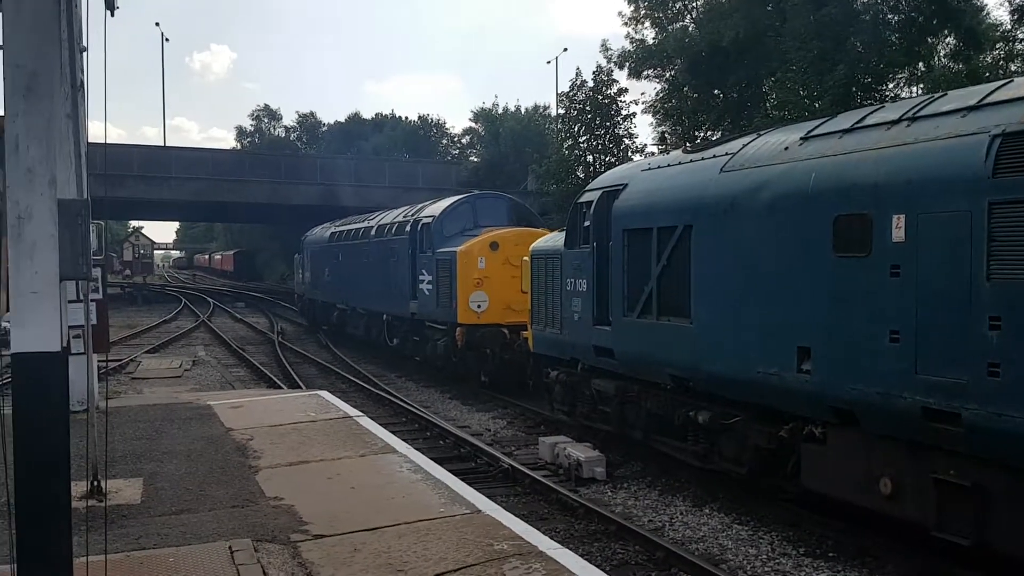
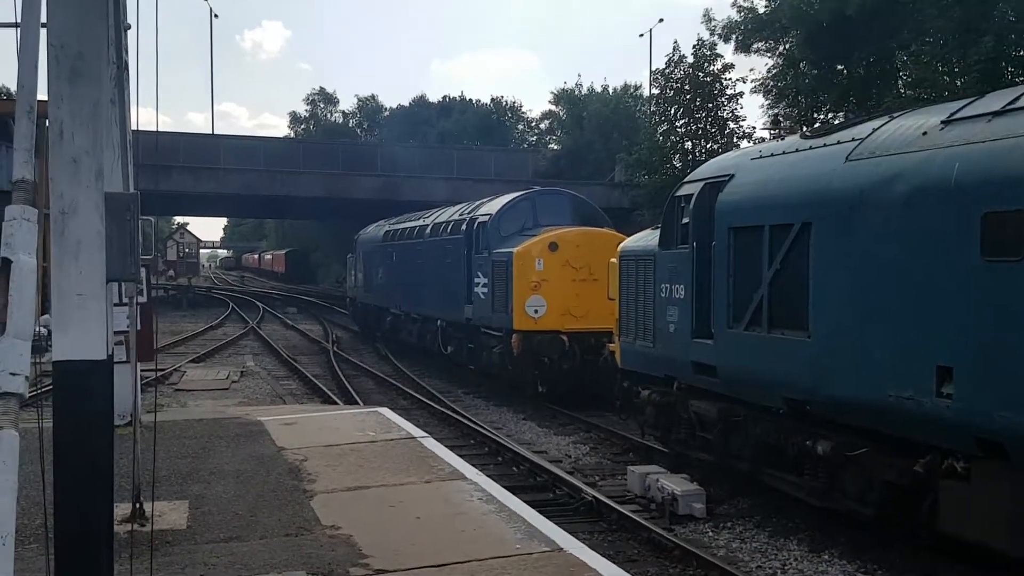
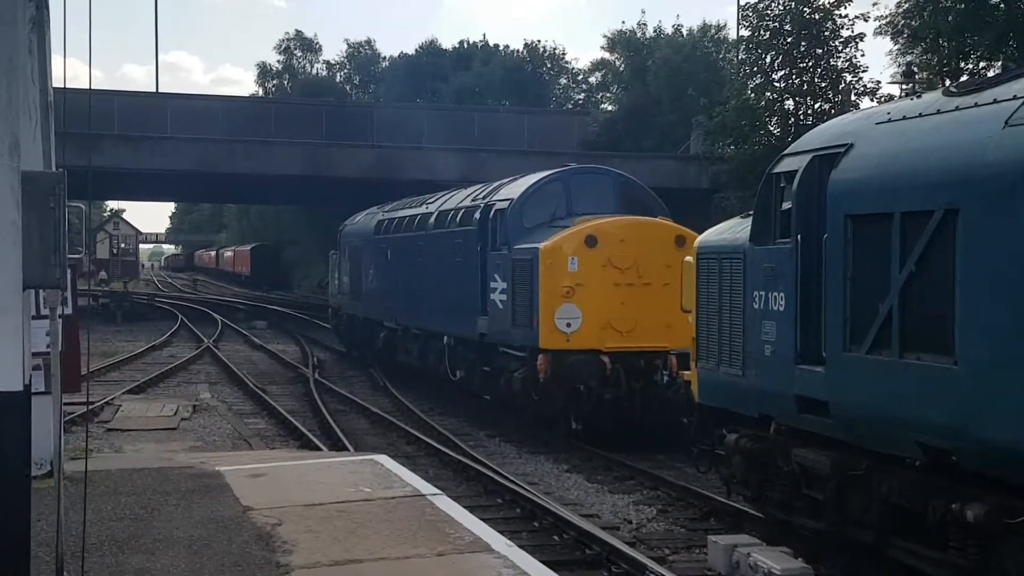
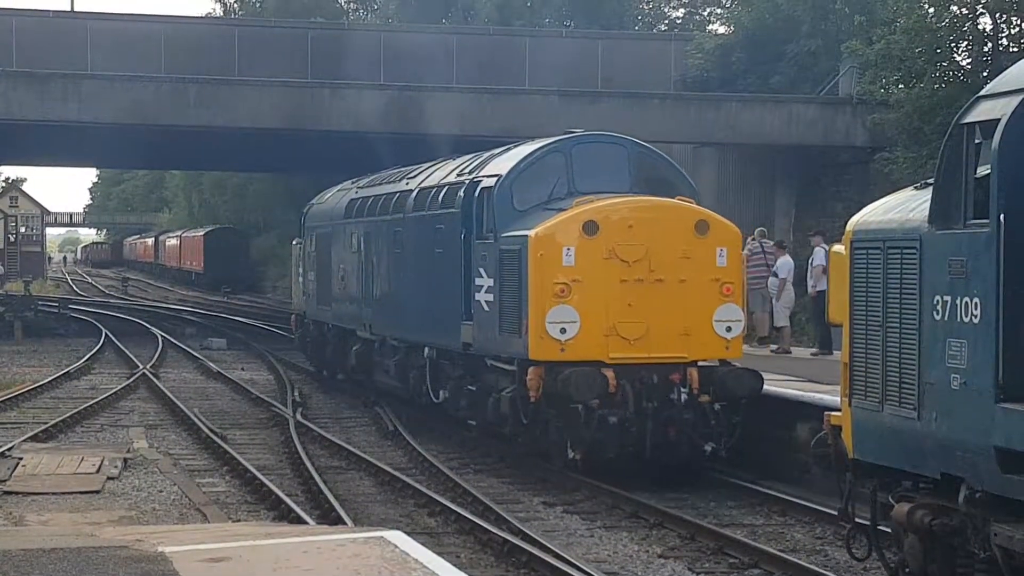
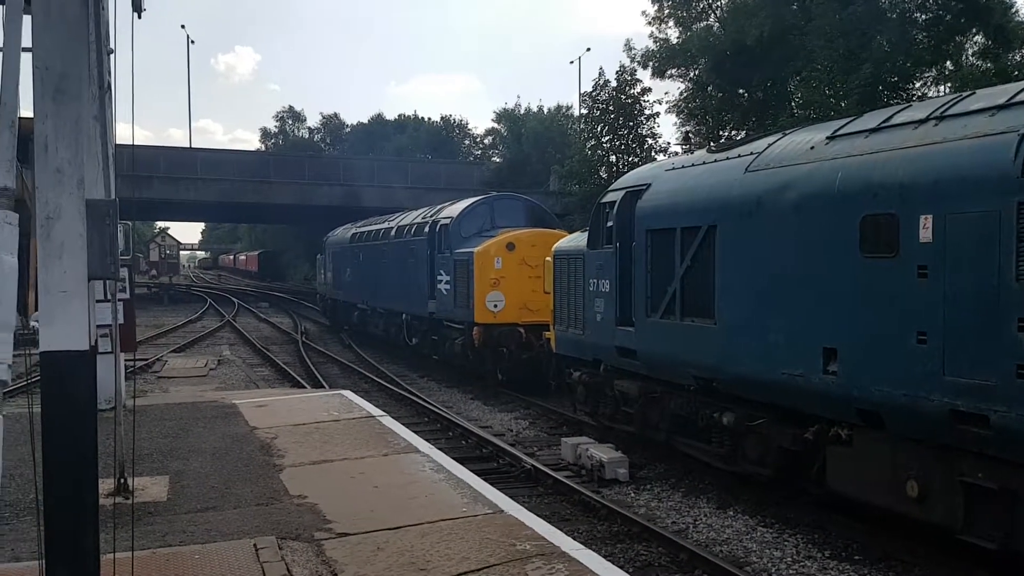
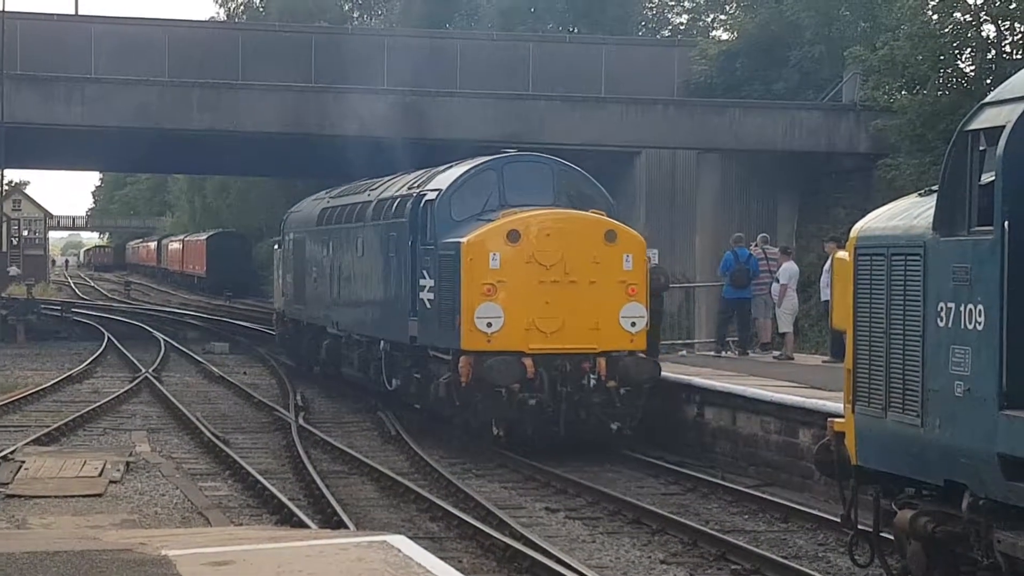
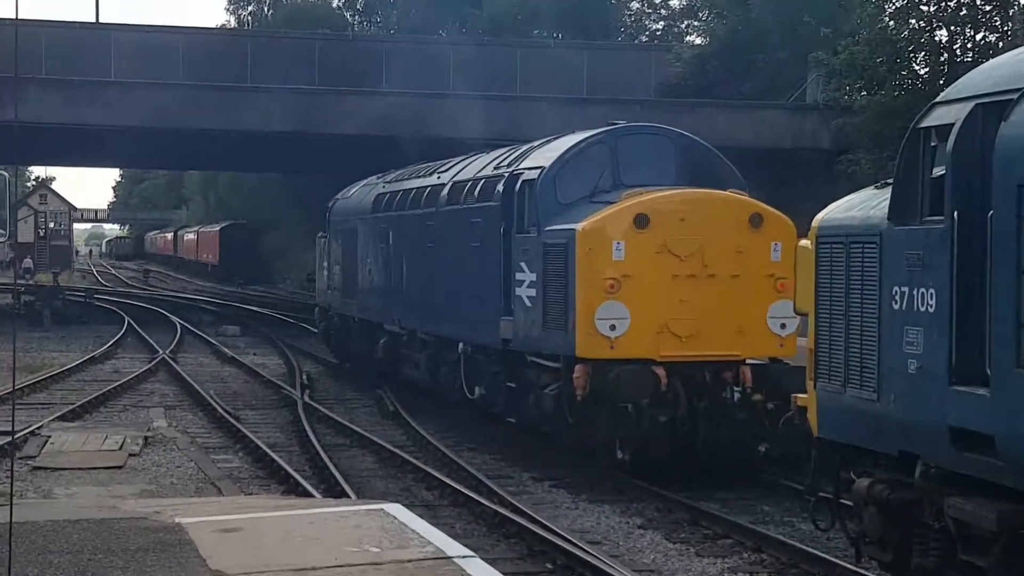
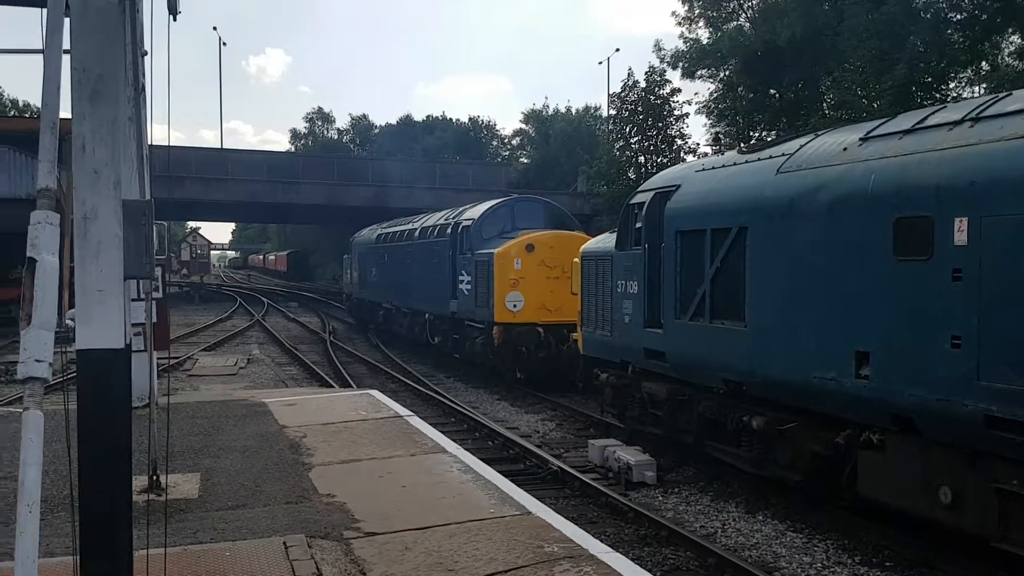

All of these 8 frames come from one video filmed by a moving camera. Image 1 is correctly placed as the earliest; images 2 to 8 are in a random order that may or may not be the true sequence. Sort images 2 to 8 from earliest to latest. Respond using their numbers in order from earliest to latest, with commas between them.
5, 8, 2, 3, 7, 4, 6
